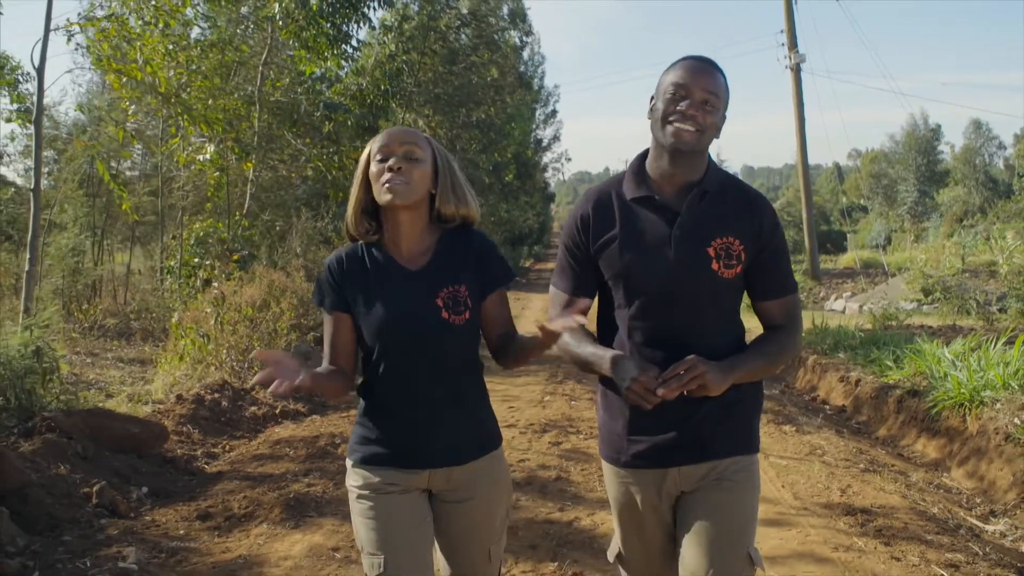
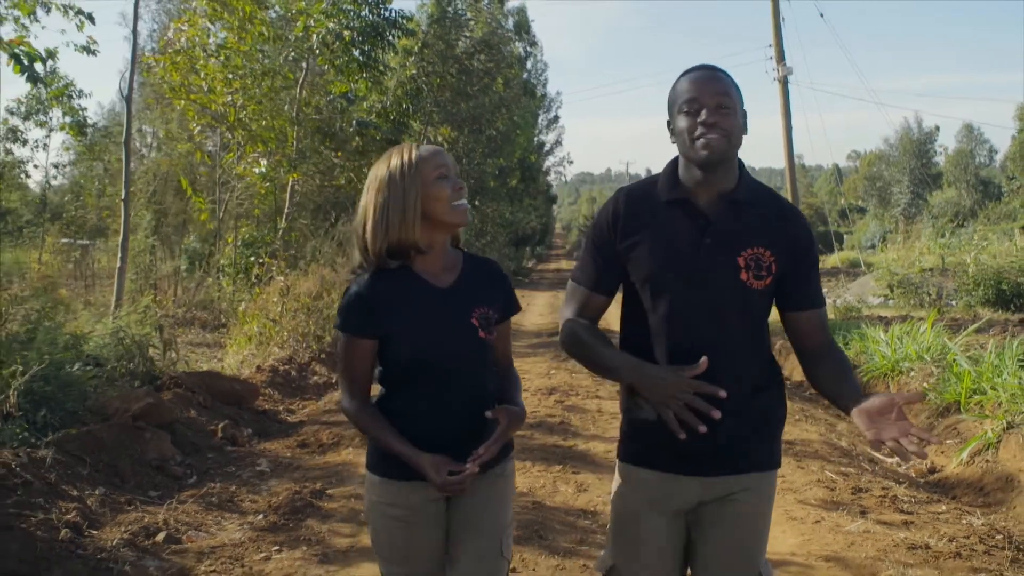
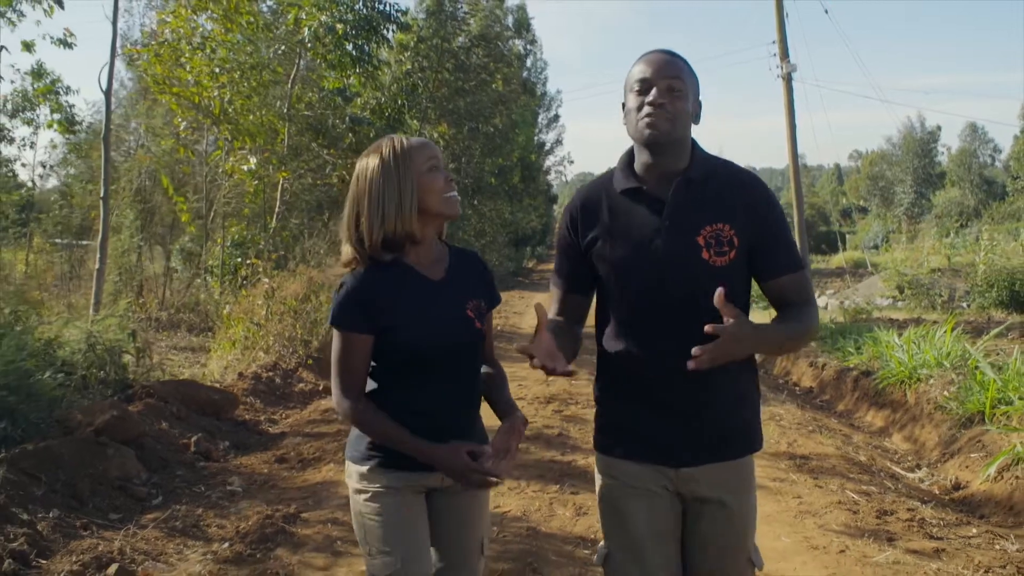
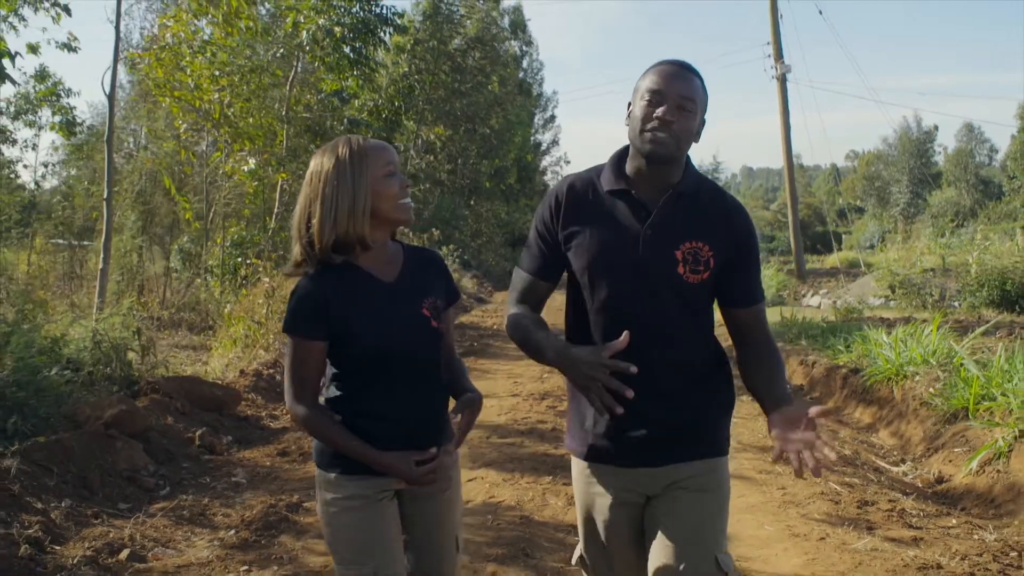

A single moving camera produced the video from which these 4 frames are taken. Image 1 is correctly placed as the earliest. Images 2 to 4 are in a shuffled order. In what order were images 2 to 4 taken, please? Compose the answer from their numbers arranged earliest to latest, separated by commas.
3, 4, 2
